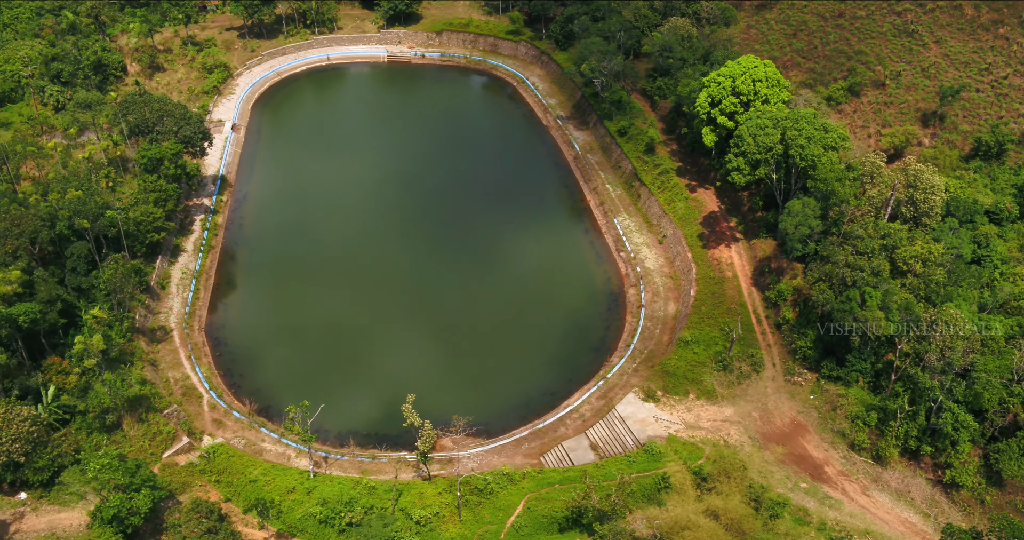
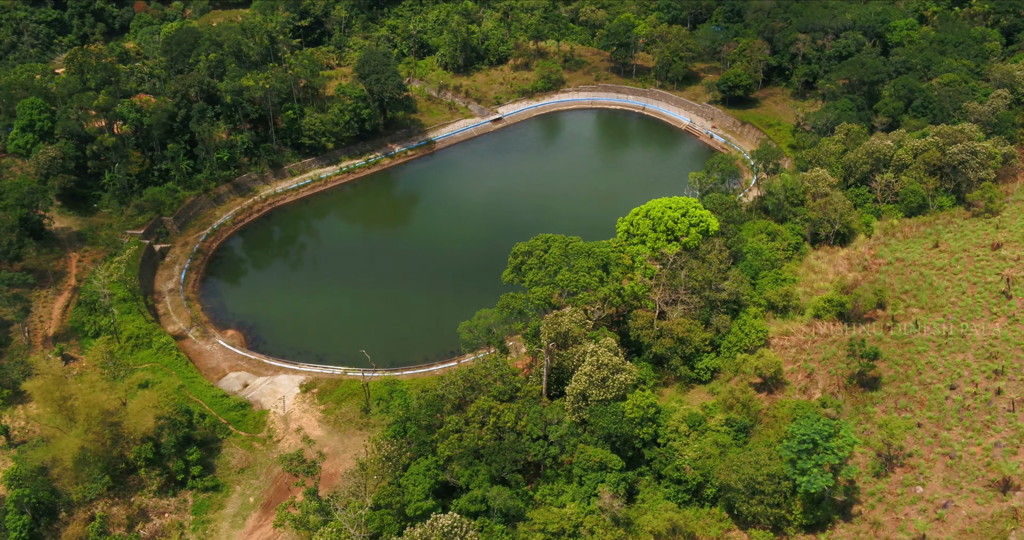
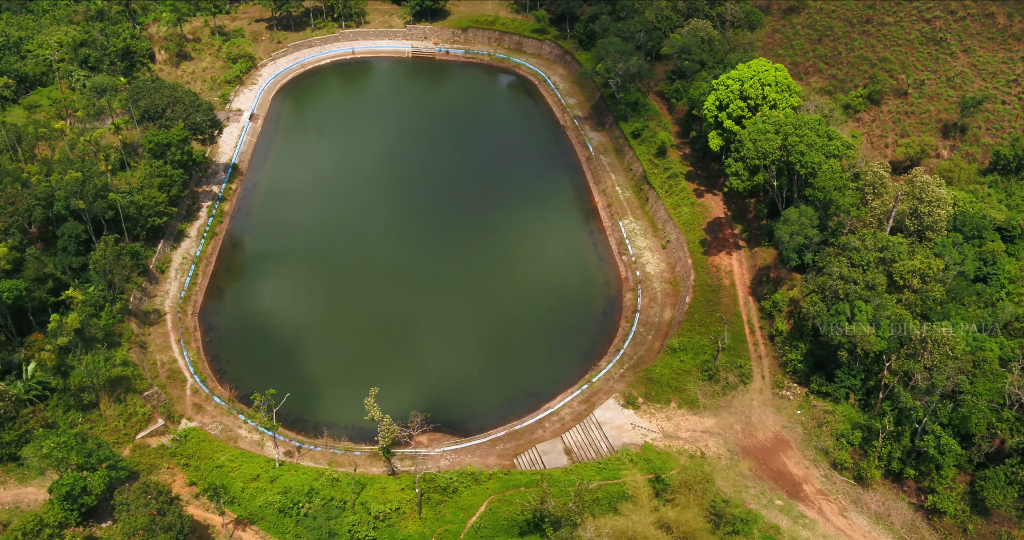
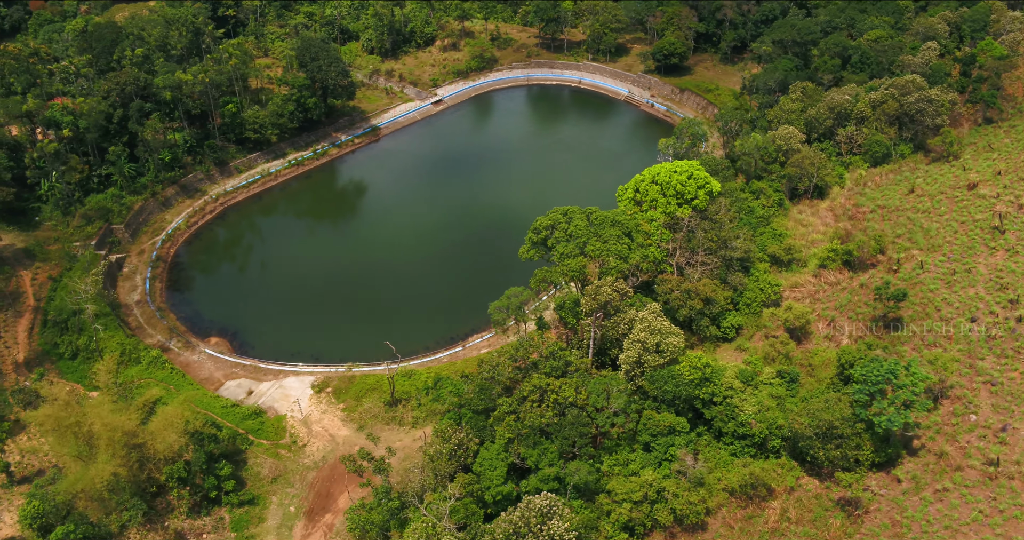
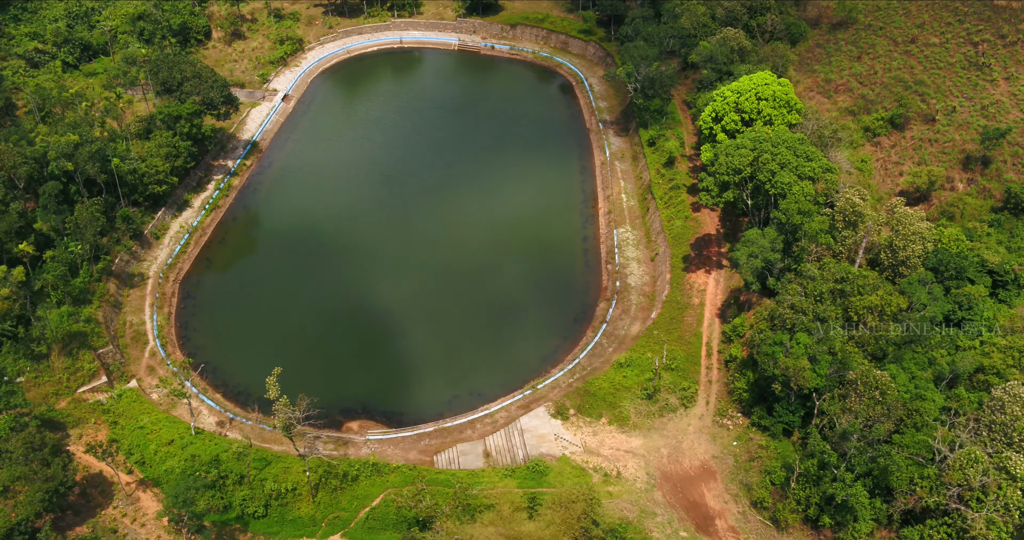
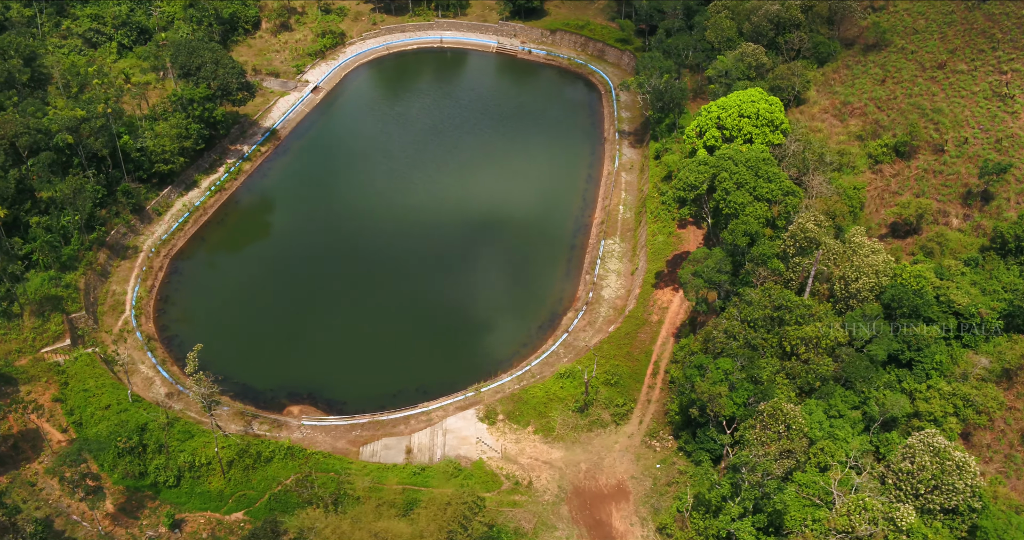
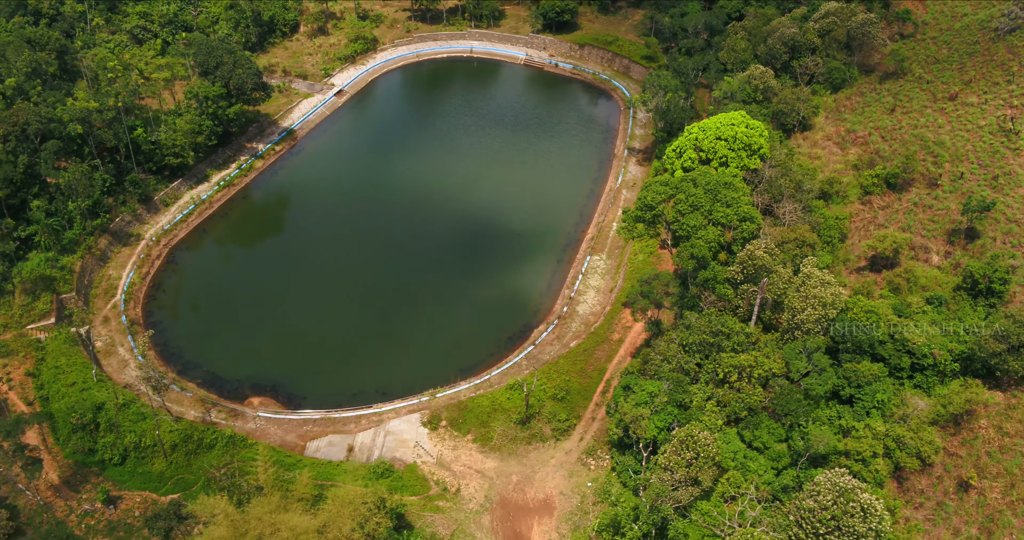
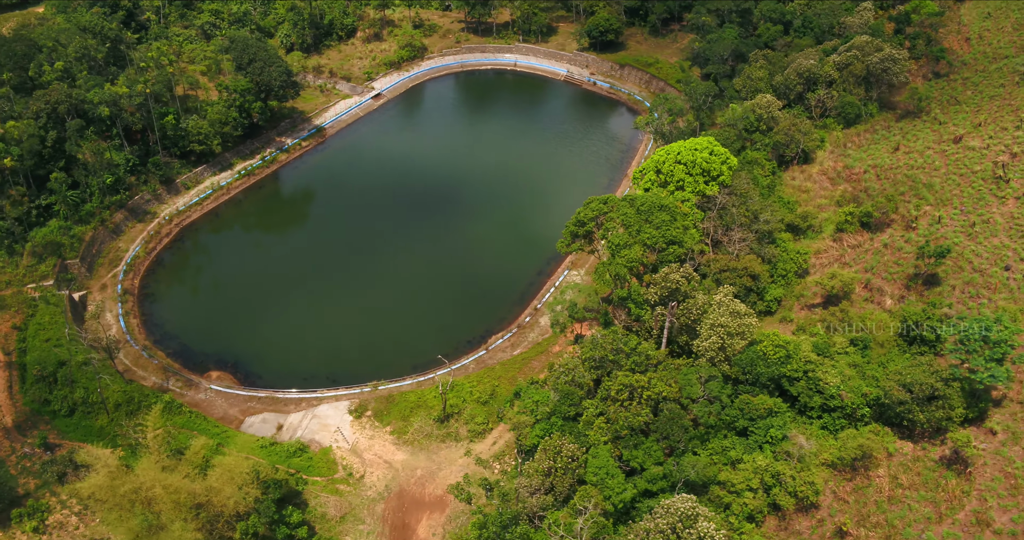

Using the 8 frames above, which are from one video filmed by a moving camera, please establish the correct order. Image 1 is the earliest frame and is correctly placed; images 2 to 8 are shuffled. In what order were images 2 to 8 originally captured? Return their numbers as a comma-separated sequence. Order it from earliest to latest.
3, 5, 6, 7, 8, 4, 2
